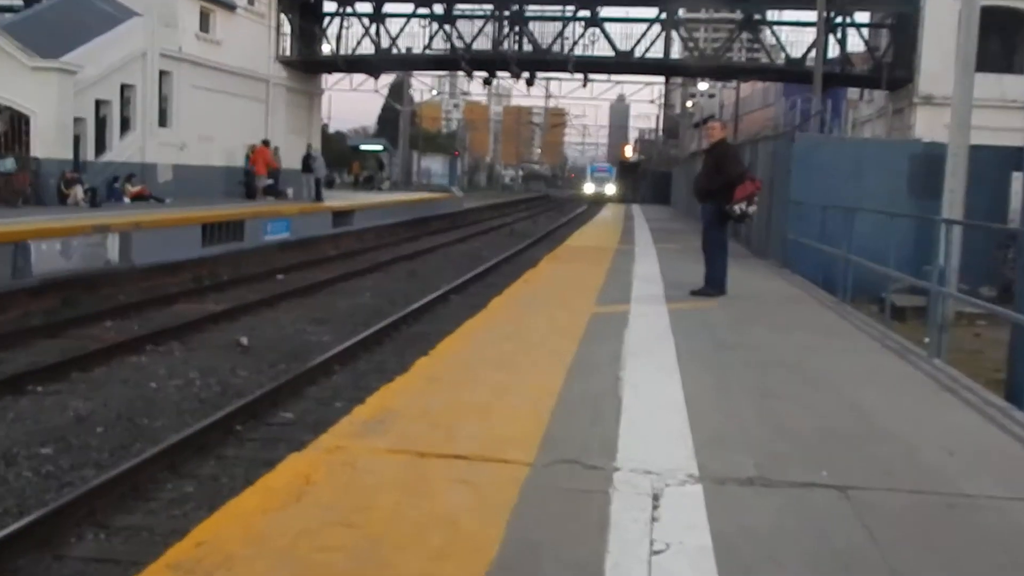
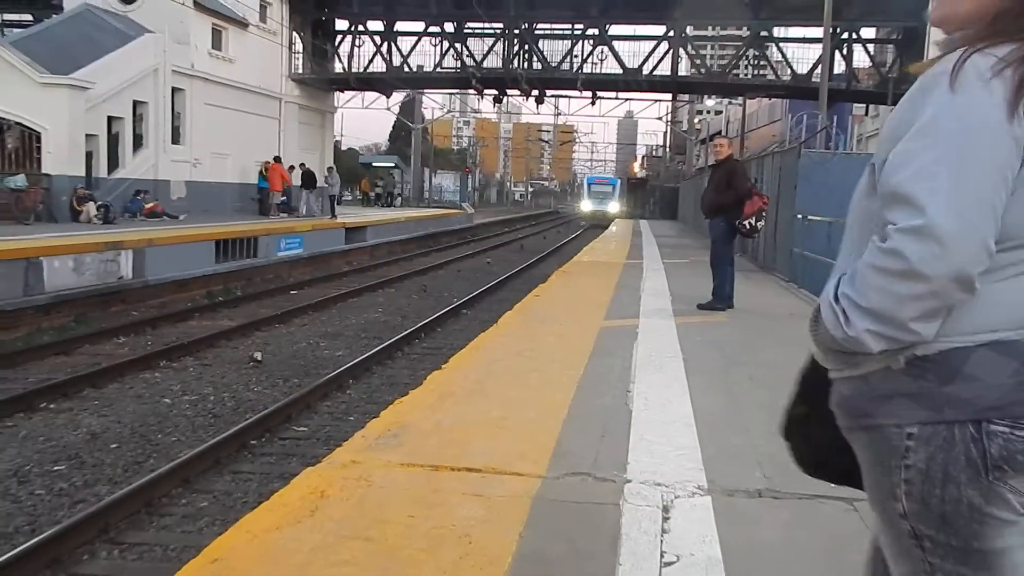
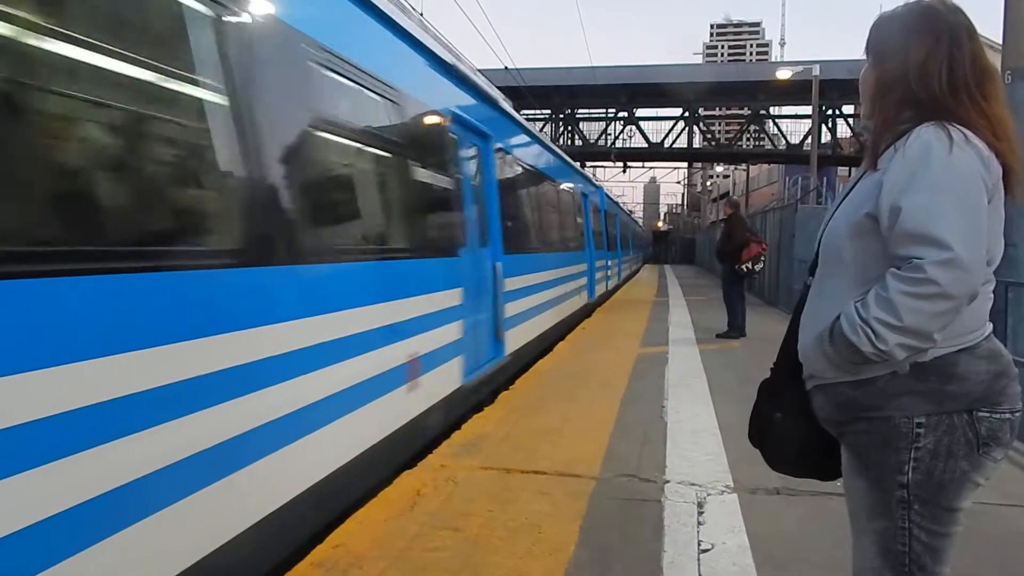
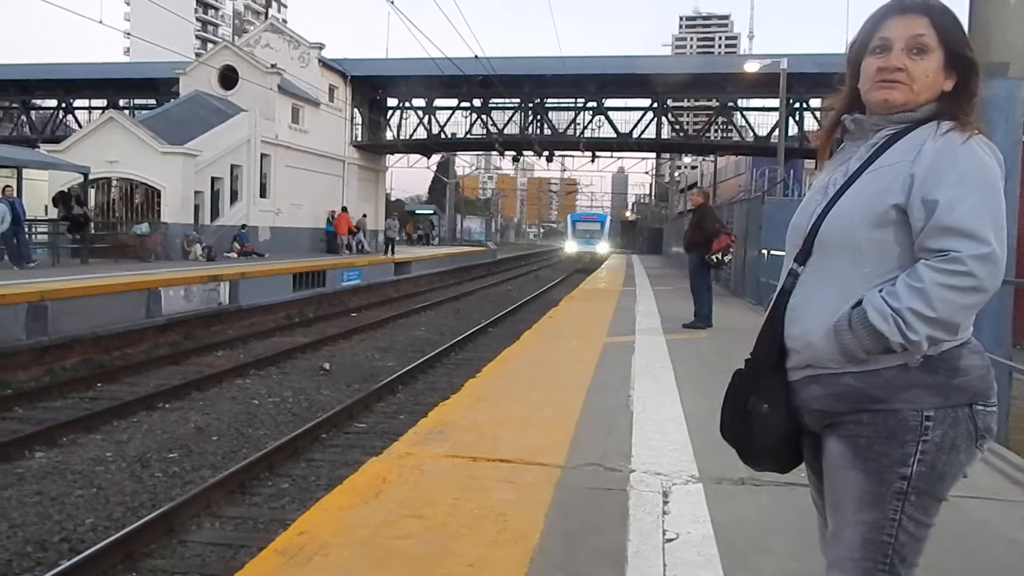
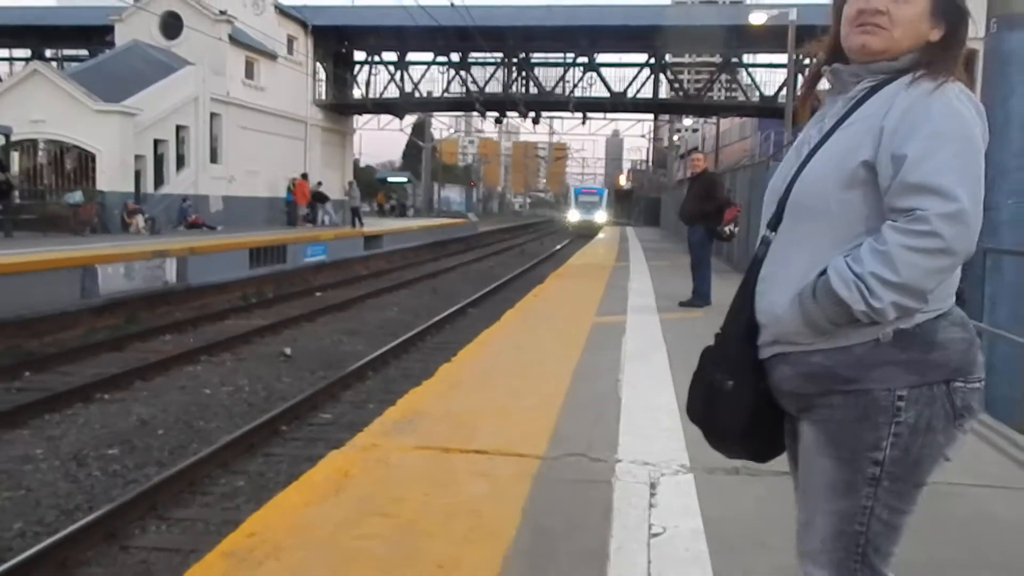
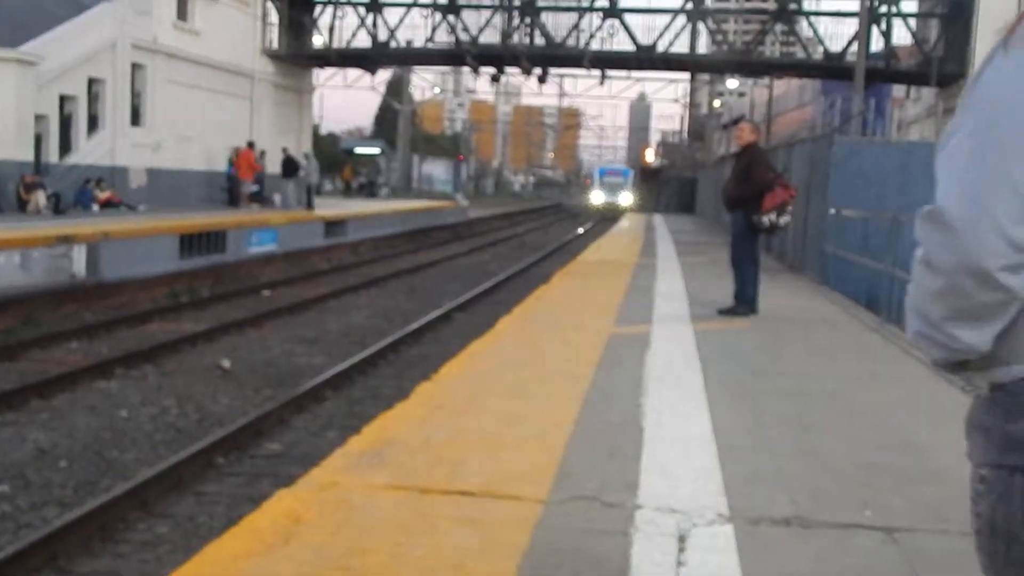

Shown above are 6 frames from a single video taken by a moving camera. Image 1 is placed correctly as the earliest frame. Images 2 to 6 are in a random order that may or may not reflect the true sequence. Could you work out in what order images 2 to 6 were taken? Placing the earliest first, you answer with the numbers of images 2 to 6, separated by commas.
6, 2, 5, 4, 3
